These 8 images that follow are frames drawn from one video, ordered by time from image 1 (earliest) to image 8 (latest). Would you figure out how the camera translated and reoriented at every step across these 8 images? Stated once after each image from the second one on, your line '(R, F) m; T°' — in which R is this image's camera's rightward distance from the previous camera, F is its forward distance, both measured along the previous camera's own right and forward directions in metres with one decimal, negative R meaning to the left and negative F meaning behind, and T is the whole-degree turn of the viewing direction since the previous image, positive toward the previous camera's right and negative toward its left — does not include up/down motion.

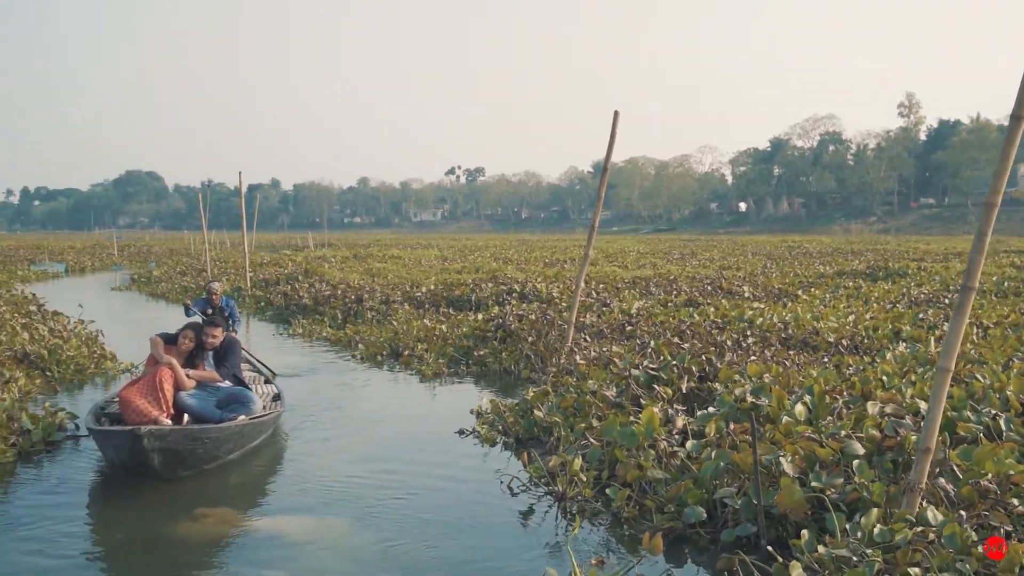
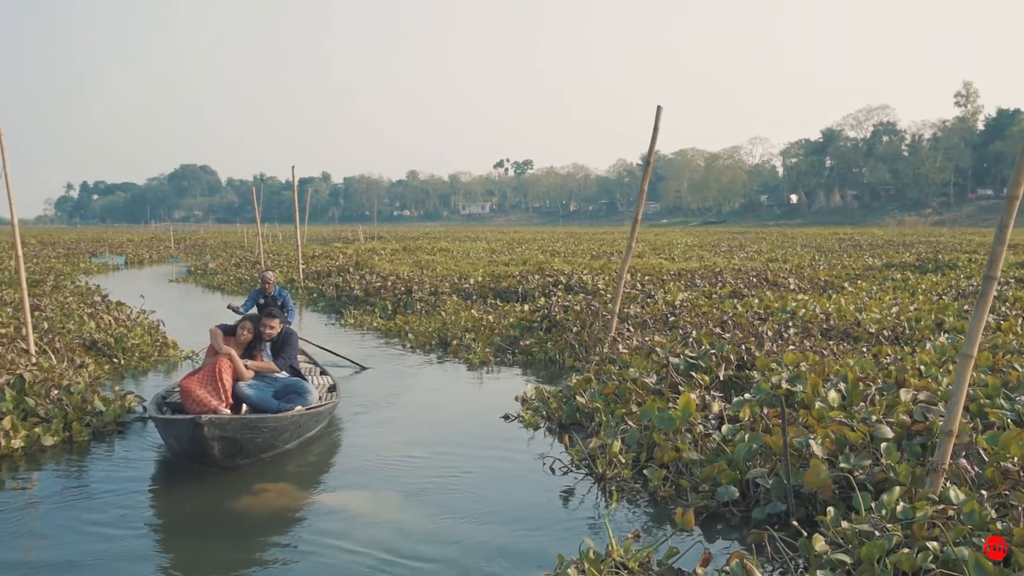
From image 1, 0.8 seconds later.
(0.0, -0.3) m; -3°
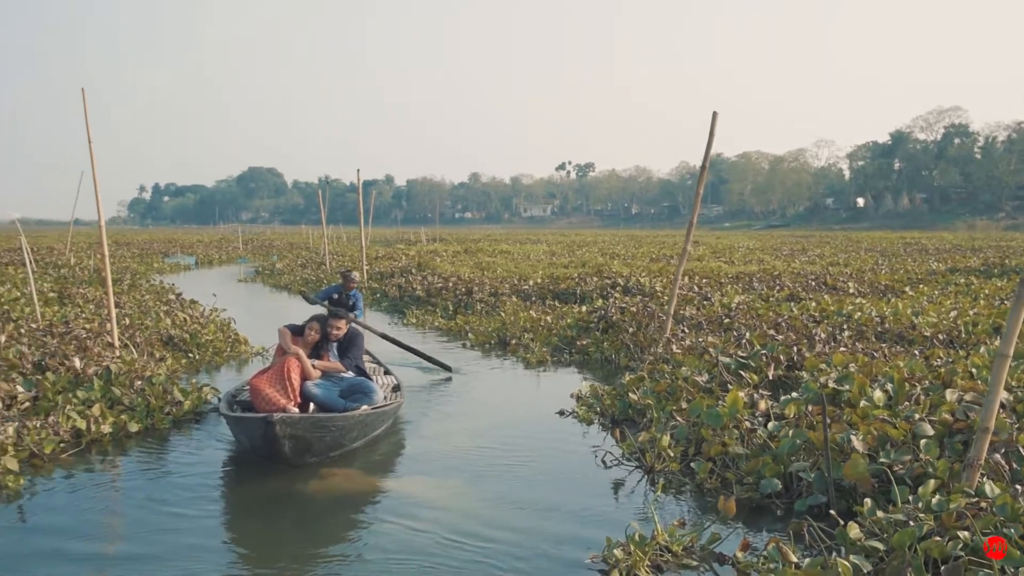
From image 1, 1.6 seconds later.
(0.0, -0.3) m; -4°
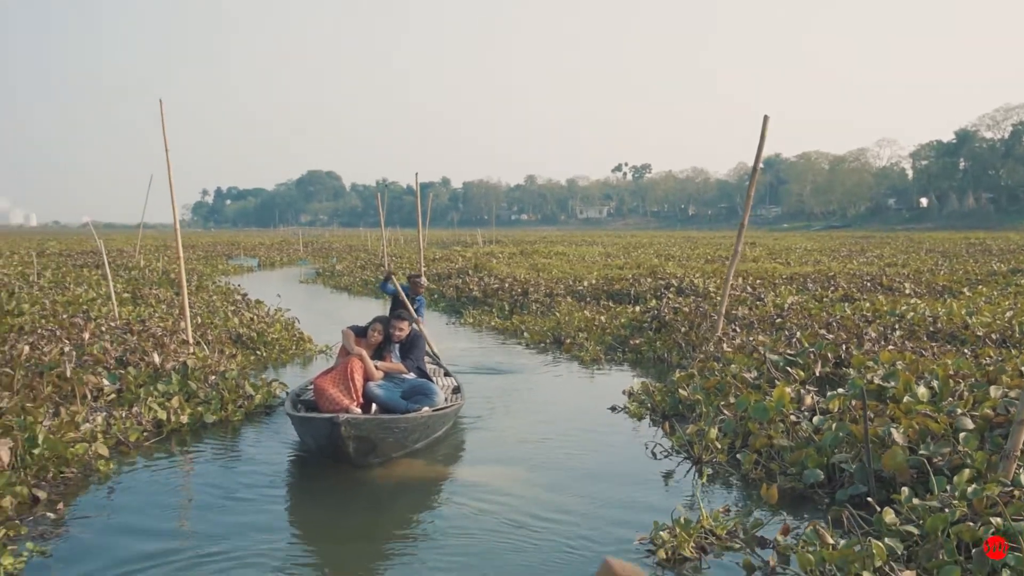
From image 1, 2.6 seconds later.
(0.0, -0.3) m; -3°
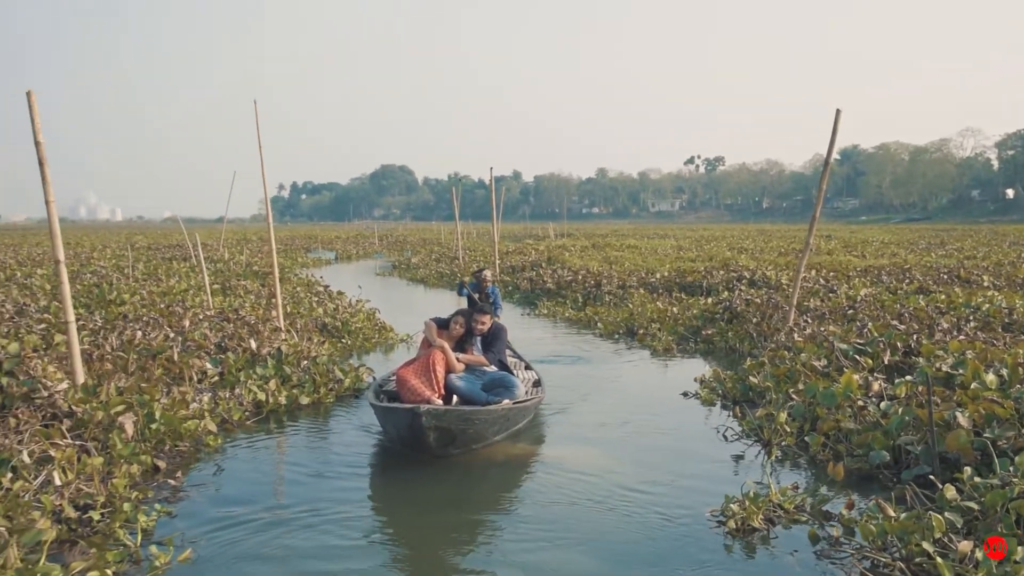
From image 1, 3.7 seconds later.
(0.0, -0.4) m; -4°
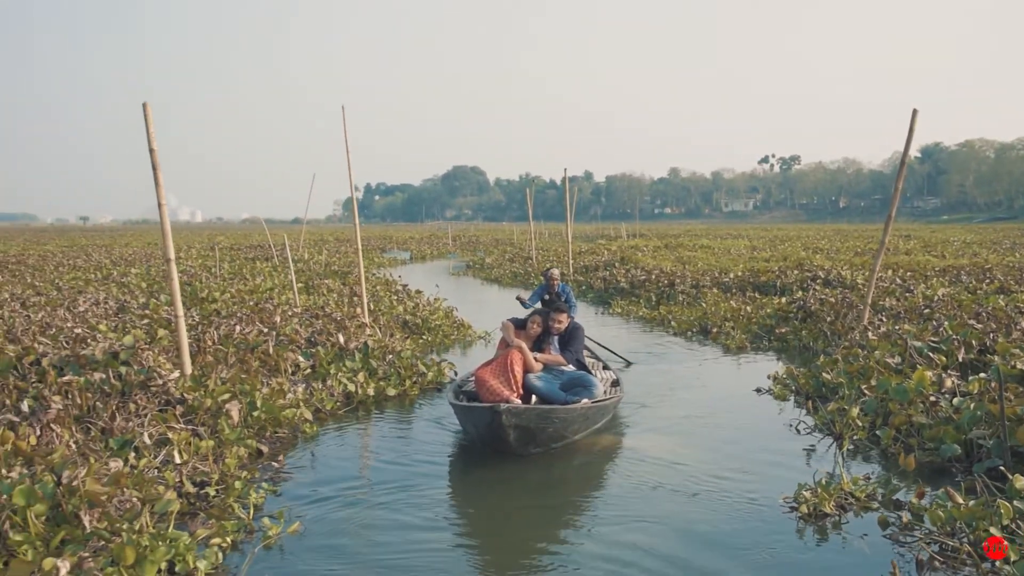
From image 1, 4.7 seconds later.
(-0.1, -0.3) m; -4°
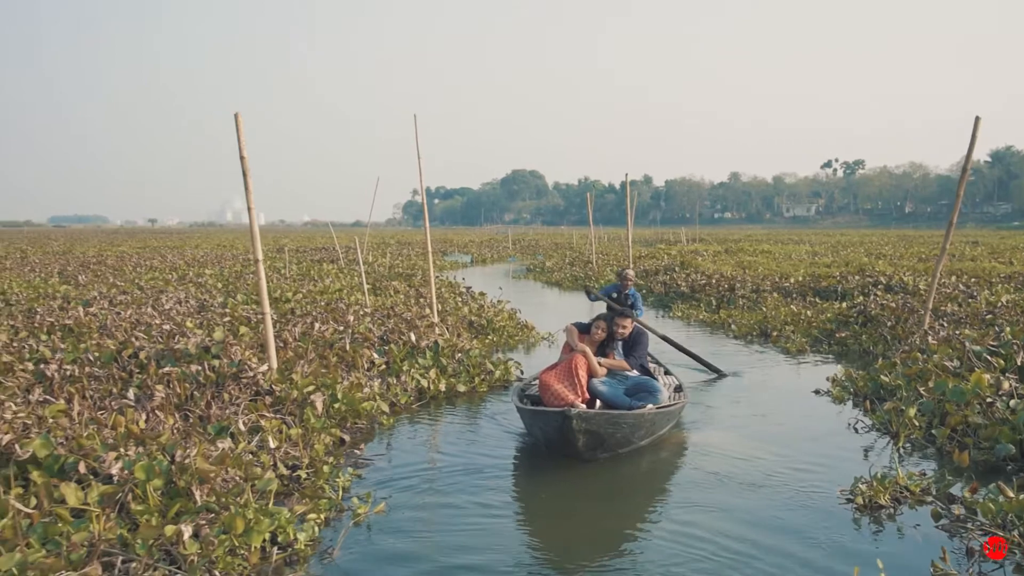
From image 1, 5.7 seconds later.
(-0.1, -0.4) m; -3°
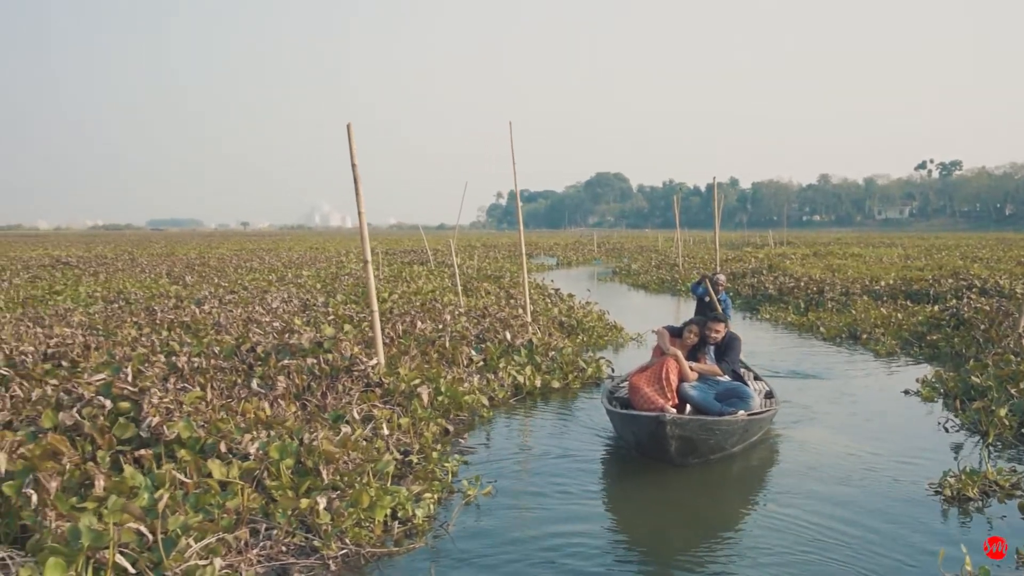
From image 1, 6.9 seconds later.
(-0.1, -0.4) m; -5°
